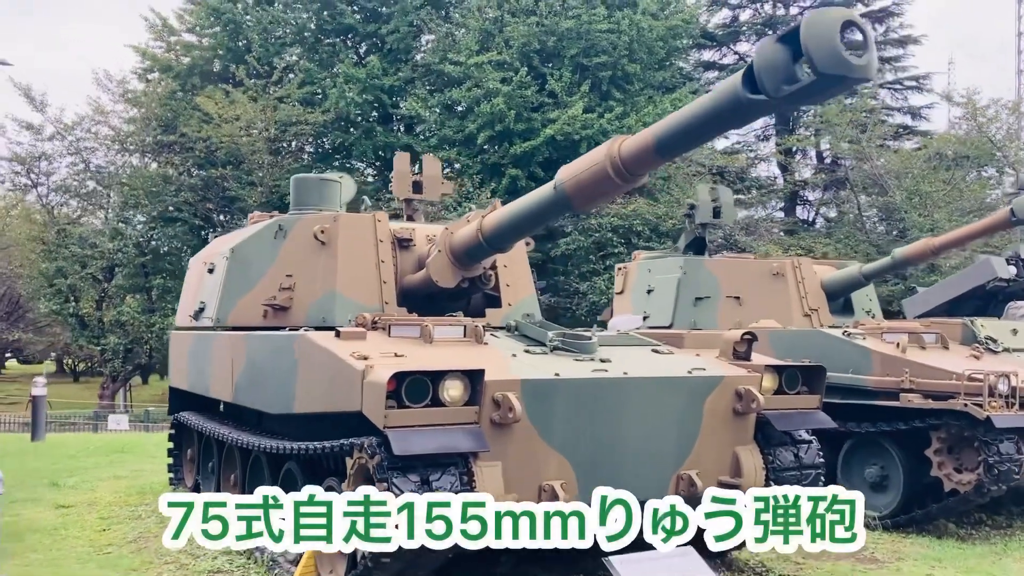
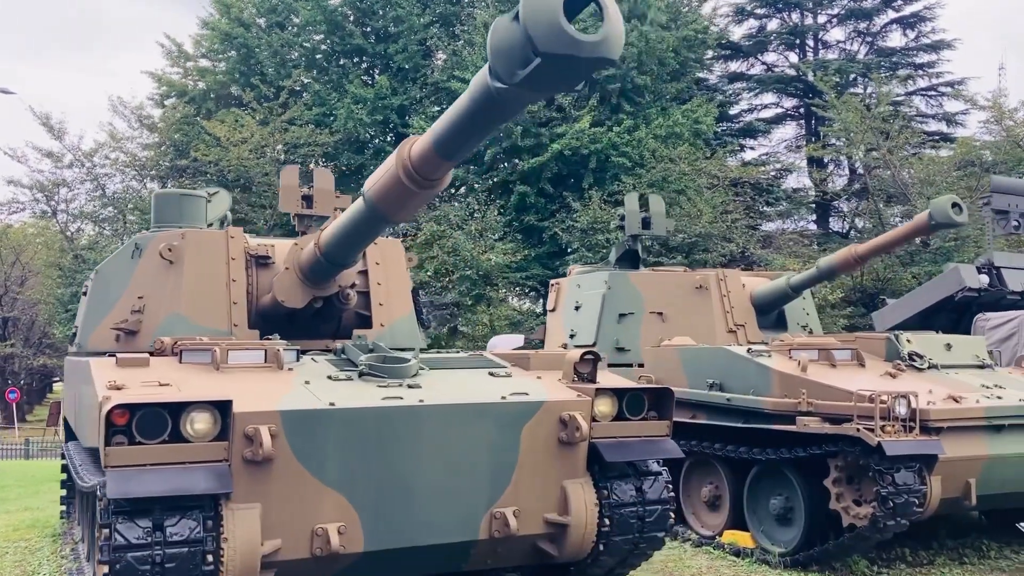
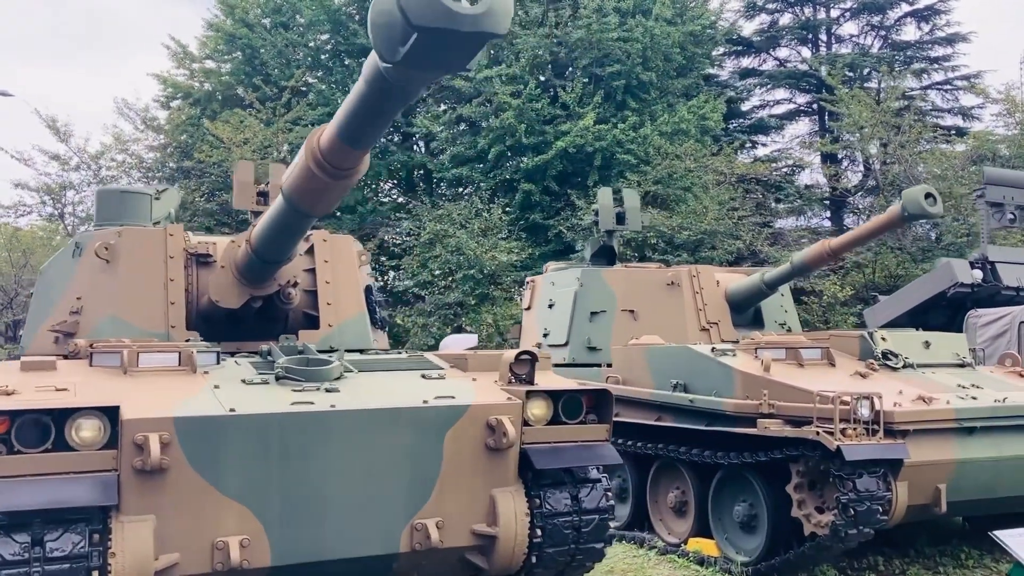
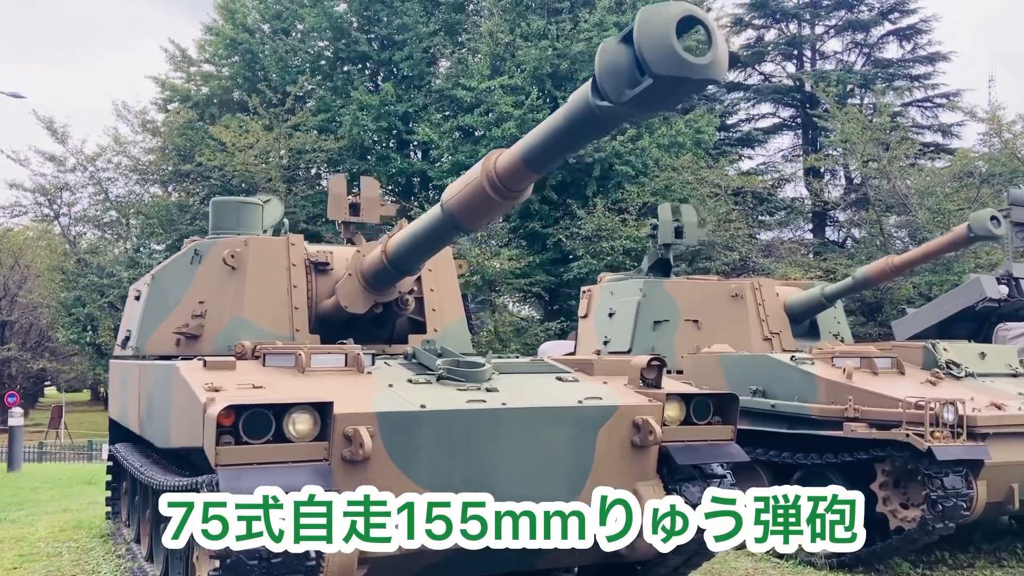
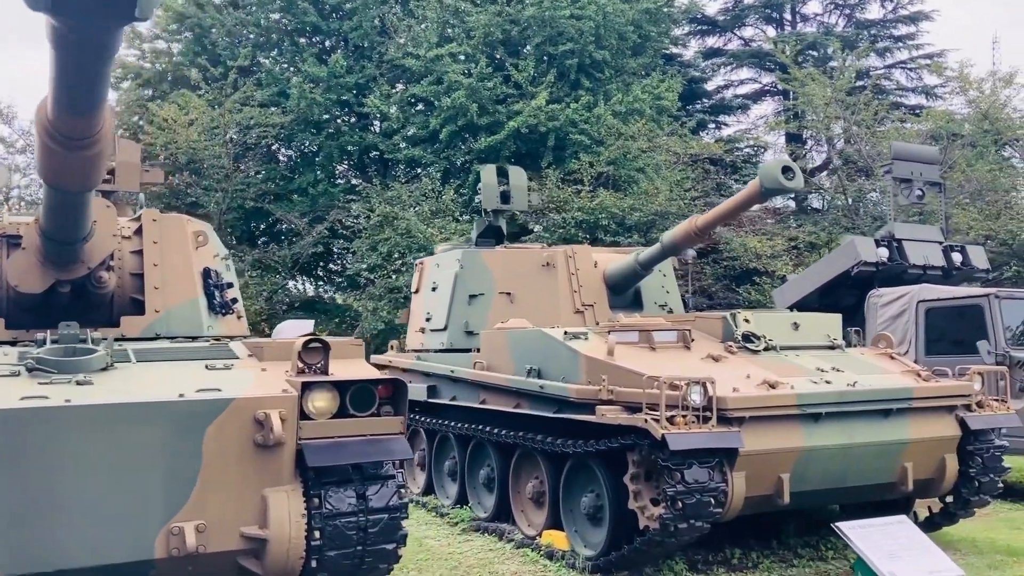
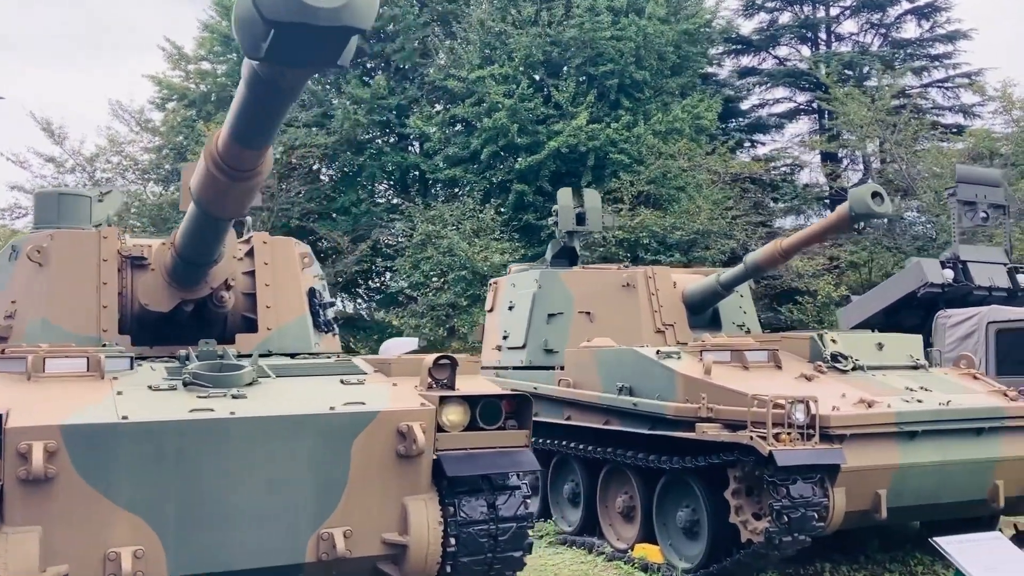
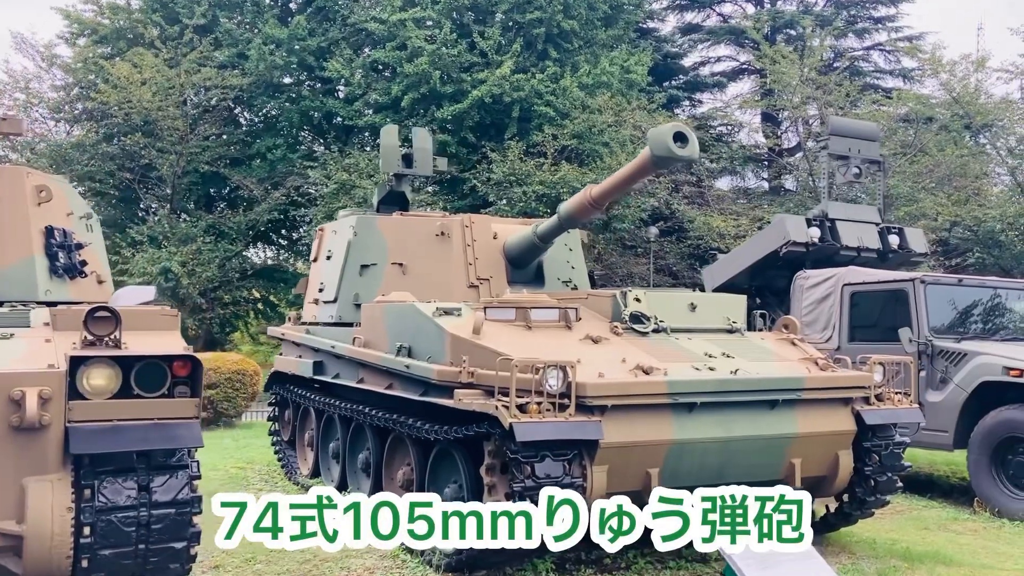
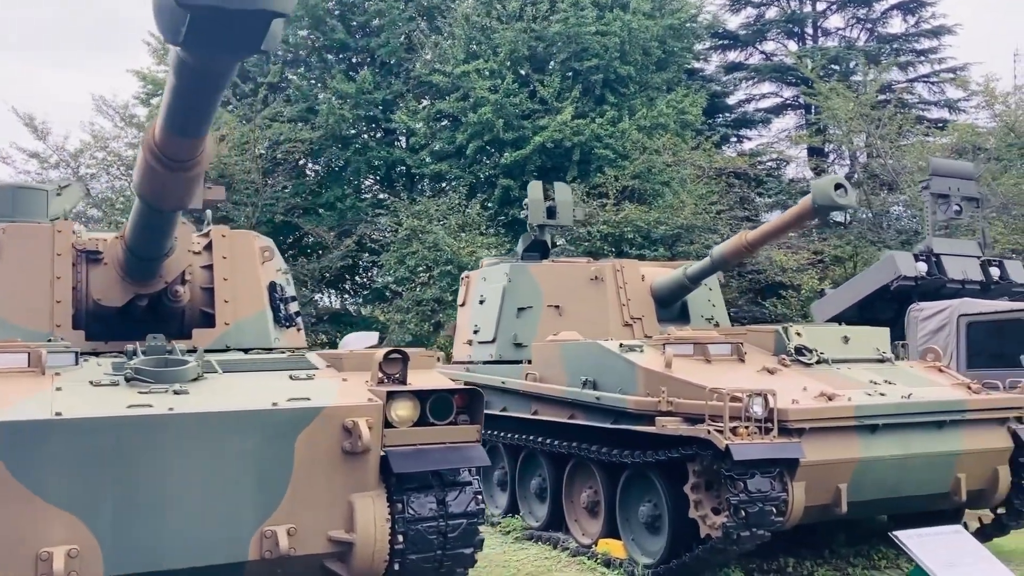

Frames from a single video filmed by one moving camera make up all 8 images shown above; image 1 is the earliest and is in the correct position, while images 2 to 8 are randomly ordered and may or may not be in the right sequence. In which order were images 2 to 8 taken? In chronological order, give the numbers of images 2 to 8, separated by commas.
4, 2, 3, 6, 8, 5, 7
